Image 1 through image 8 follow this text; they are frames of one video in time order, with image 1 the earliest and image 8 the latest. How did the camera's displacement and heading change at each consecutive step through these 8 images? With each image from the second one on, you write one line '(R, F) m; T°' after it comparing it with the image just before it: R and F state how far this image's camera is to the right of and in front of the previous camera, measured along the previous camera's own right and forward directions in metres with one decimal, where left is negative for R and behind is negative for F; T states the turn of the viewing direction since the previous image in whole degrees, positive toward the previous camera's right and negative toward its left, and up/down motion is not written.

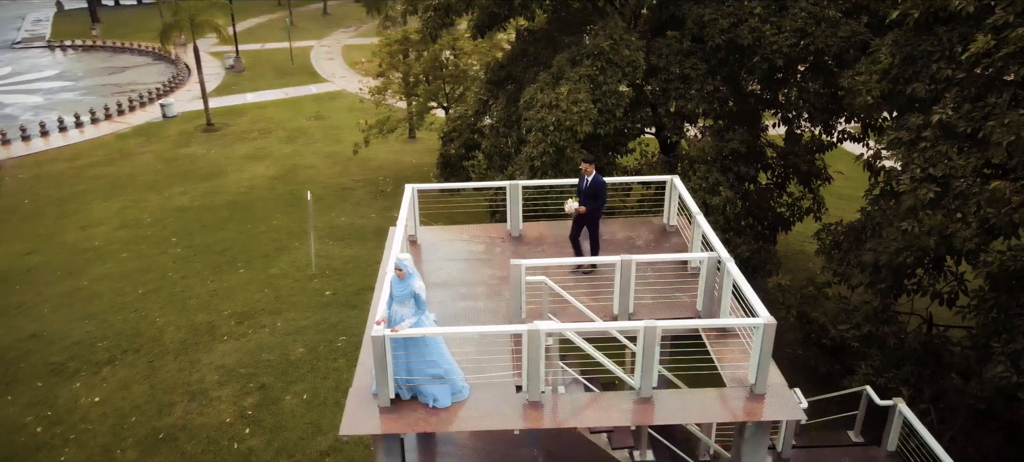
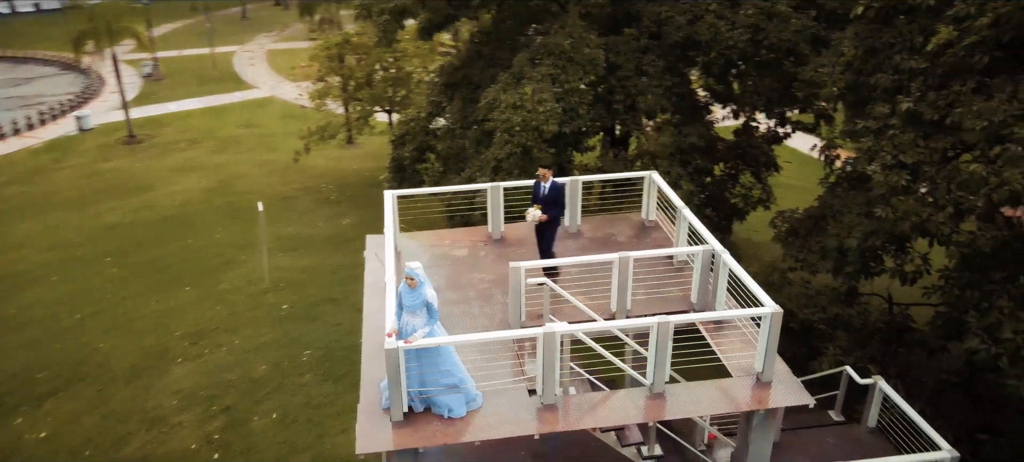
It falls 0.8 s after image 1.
(-0.8, +0.1) m; +6°
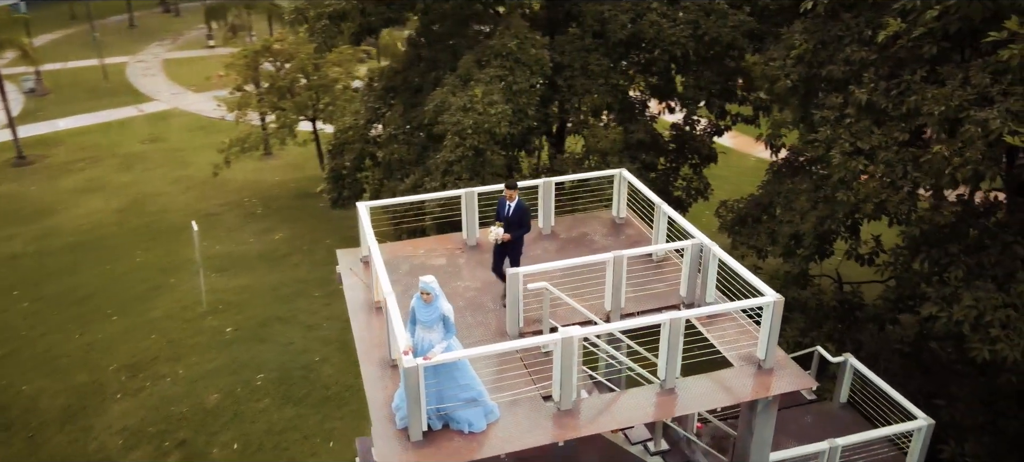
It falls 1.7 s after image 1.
(-0.9, +0.2) m; +7°
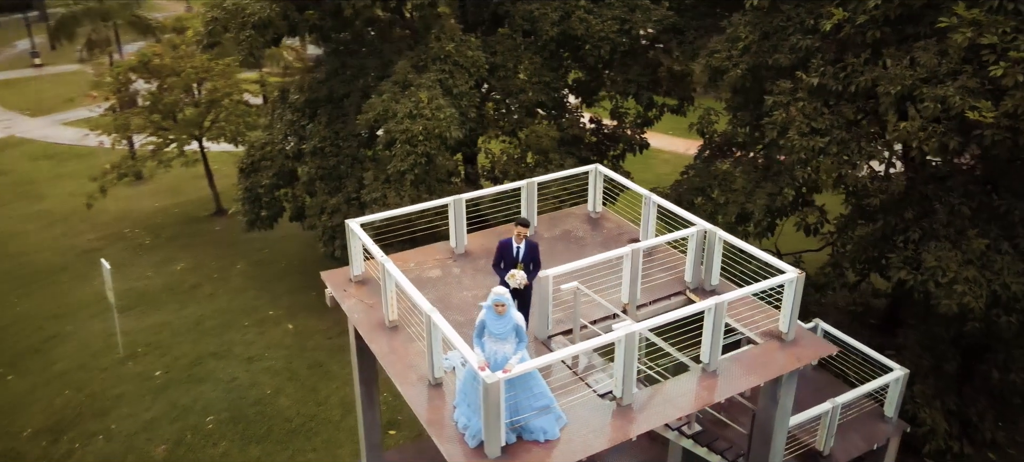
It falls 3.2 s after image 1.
(-1.8, +0.3) m; +11°
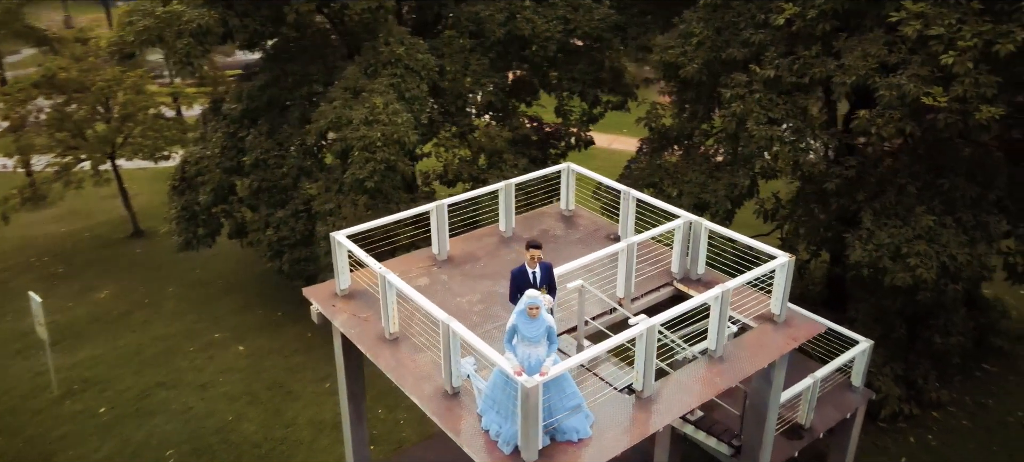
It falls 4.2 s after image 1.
(-1.0, +0.1) m; +7°
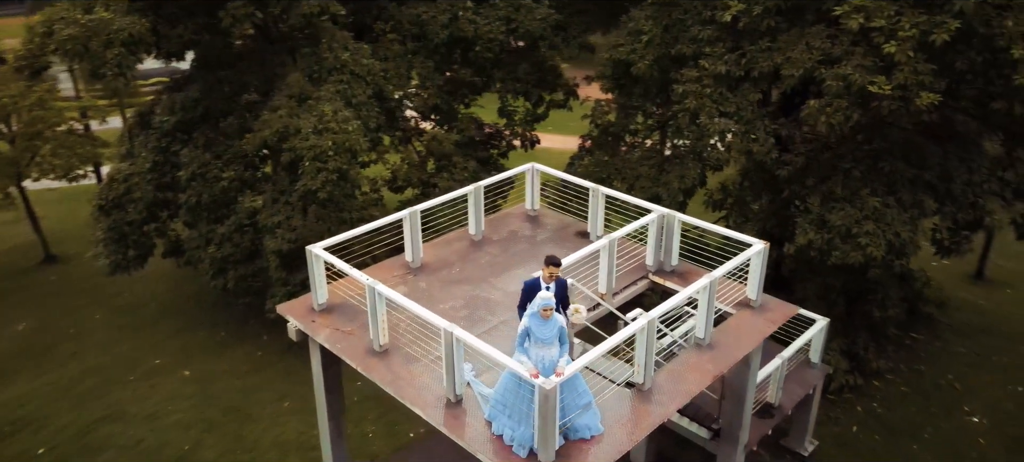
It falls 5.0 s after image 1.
(-0.8, +0.1) m; +7°
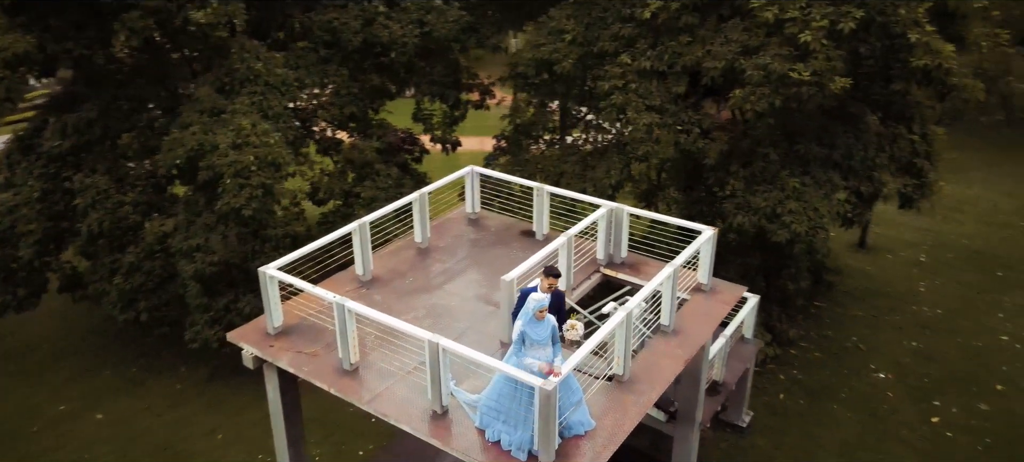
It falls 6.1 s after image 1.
(-0.8, +0.1) m; +9°
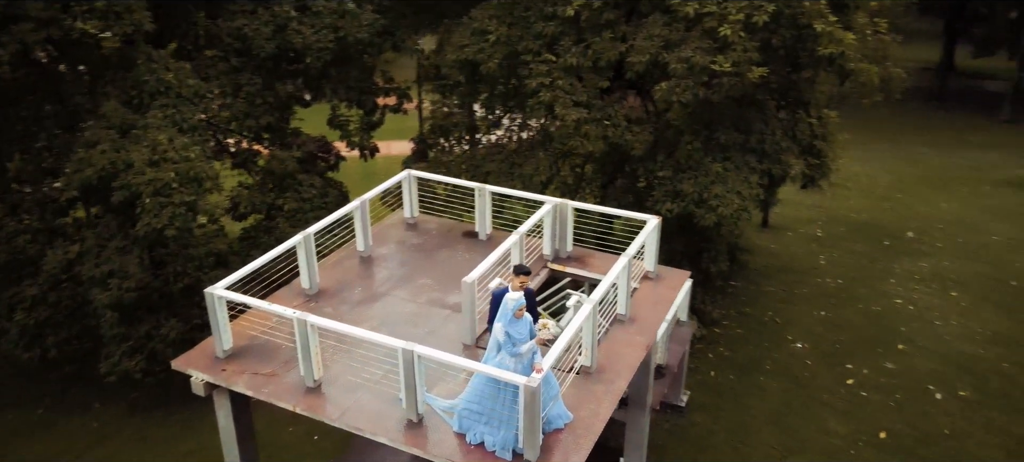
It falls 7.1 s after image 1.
(-0.6, 0.0) m; +8°
